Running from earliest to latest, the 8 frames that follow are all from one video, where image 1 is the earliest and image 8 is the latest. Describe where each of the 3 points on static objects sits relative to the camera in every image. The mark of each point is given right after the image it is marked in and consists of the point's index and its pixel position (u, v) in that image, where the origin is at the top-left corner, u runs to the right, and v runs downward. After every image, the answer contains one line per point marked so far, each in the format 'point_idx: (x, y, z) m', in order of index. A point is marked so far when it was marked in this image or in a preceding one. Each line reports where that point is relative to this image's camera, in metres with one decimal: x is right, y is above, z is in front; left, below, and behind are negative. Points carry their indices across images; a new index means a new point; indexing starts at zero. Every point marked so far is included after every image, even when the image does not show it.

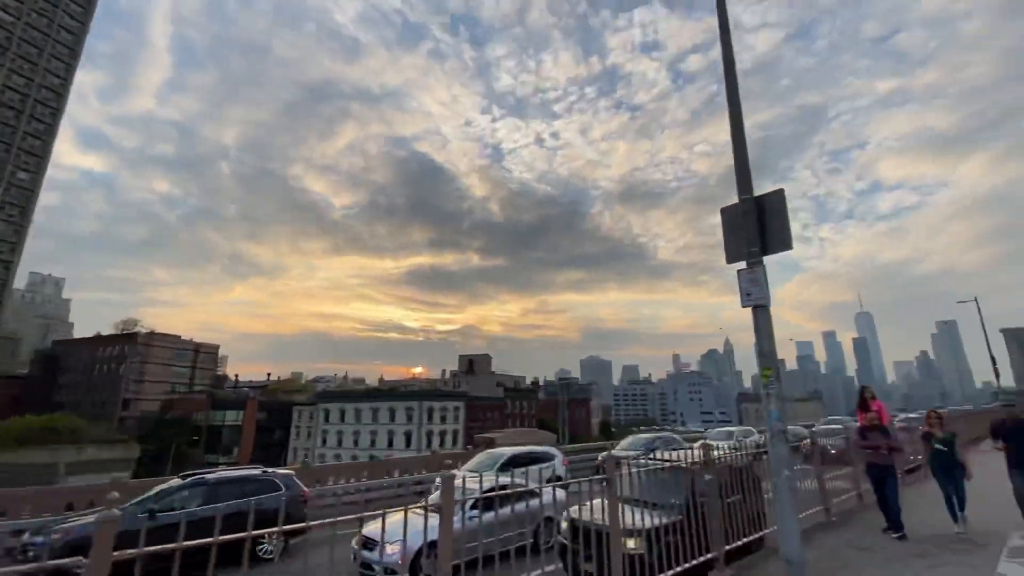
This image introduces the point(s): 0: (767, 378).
0: (+3.1, -1.1, +5.8) m
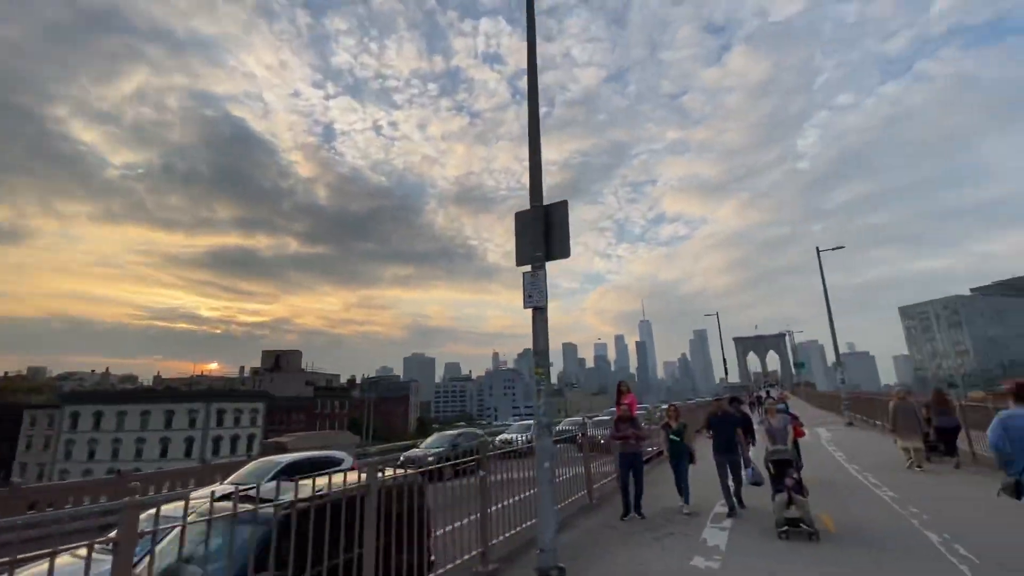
0: (+0.3, -1.1, +6.1) m
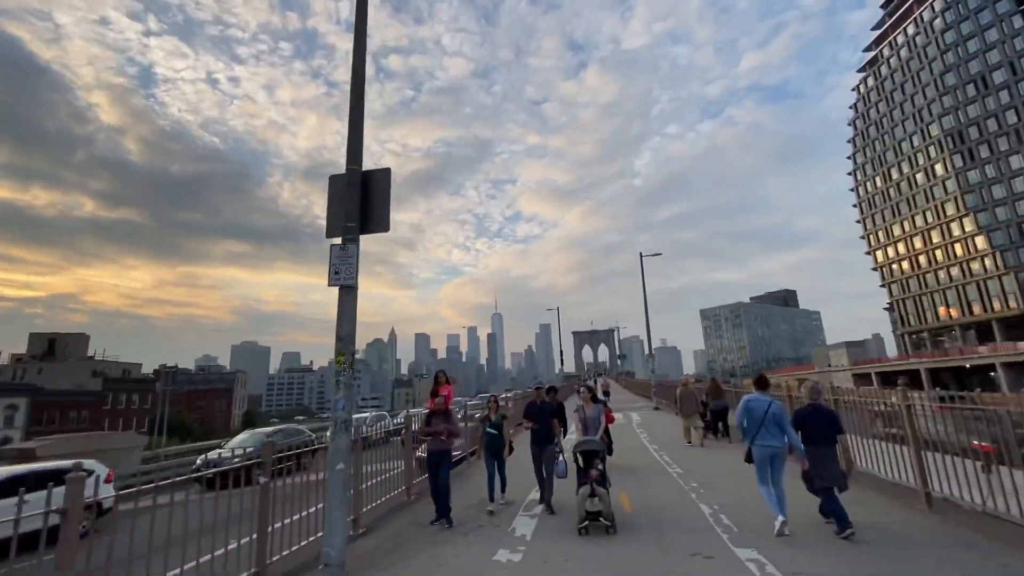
0: (-1.9, -0.8, +5.3) m
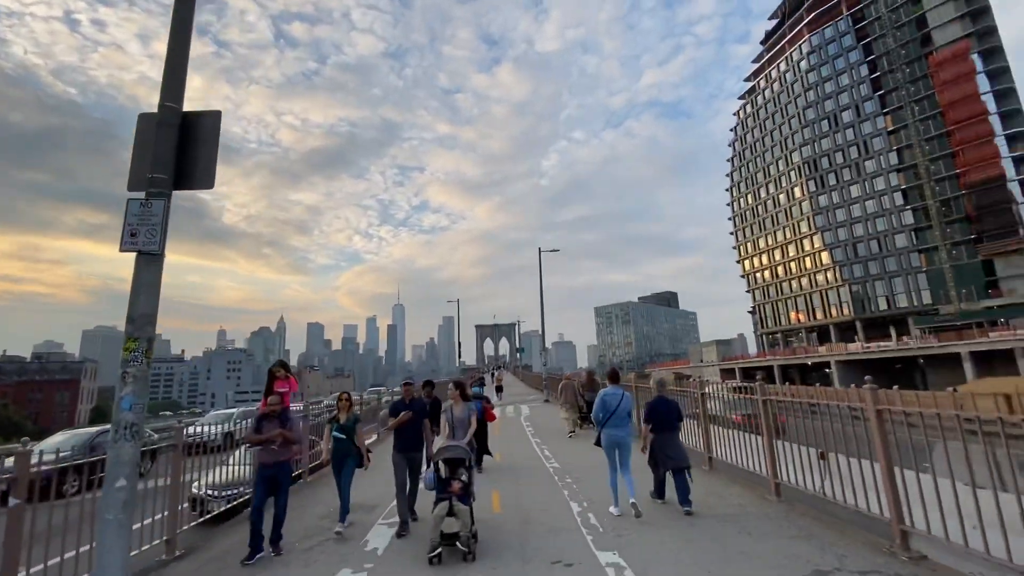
0: (-3.3, -0.5, +4.2) m
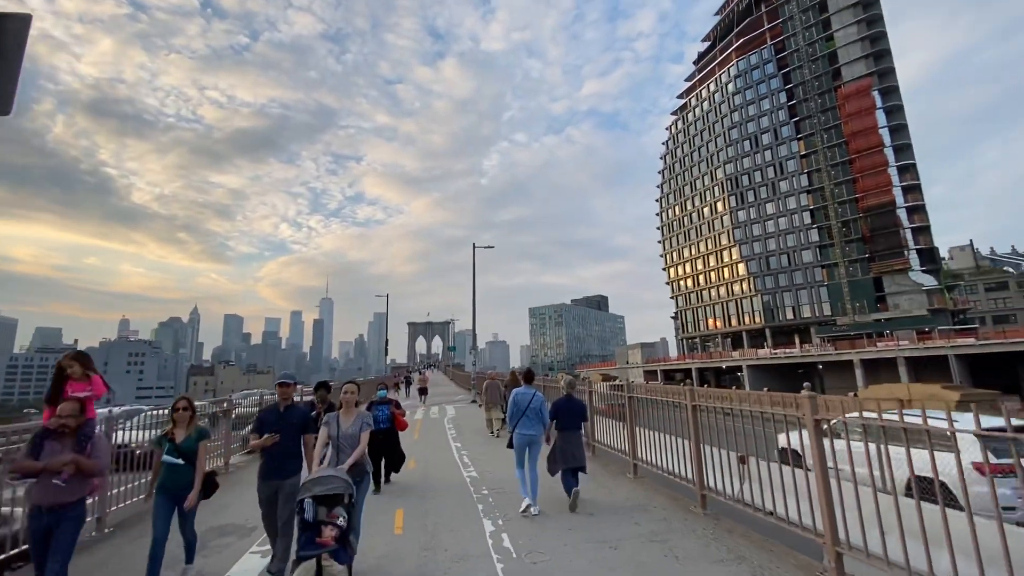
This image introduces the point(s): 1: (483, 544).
0: (-4.0, -0.3, +2.9) m
1: (-0.3, -2.9, +5.4) m
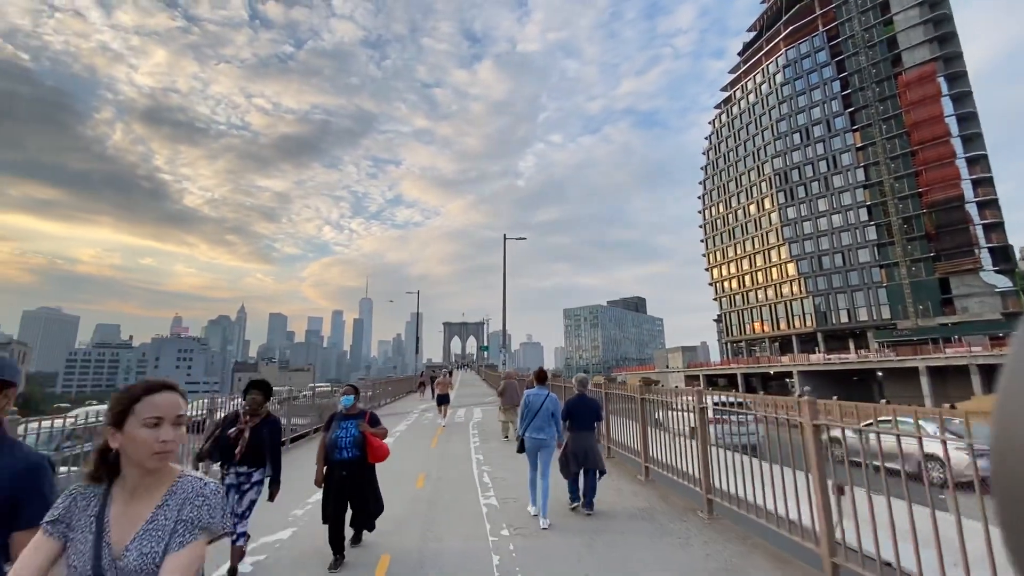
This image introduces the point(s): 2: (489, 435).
0: (-4.0, +0.1, +1.3) m
1: (-0.1, -2.5, +3.5) m
2: (-0.6, -4.5, +14.4) m
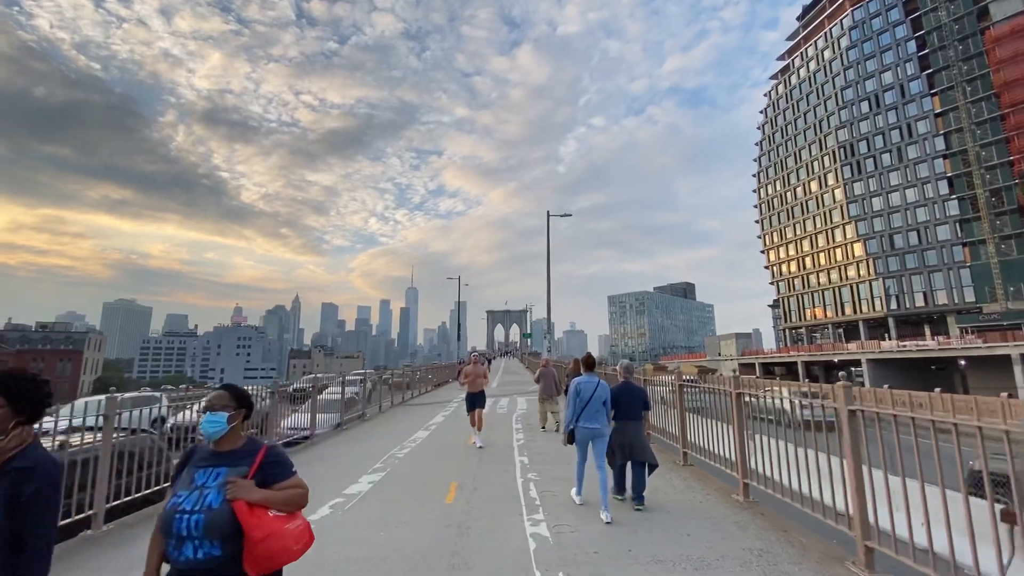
0: (-3.9, +0.4, 0.0) m
1: (+0.2, -2.1, +1.9) m
2: (+0.7, -3.8, +12.9) m
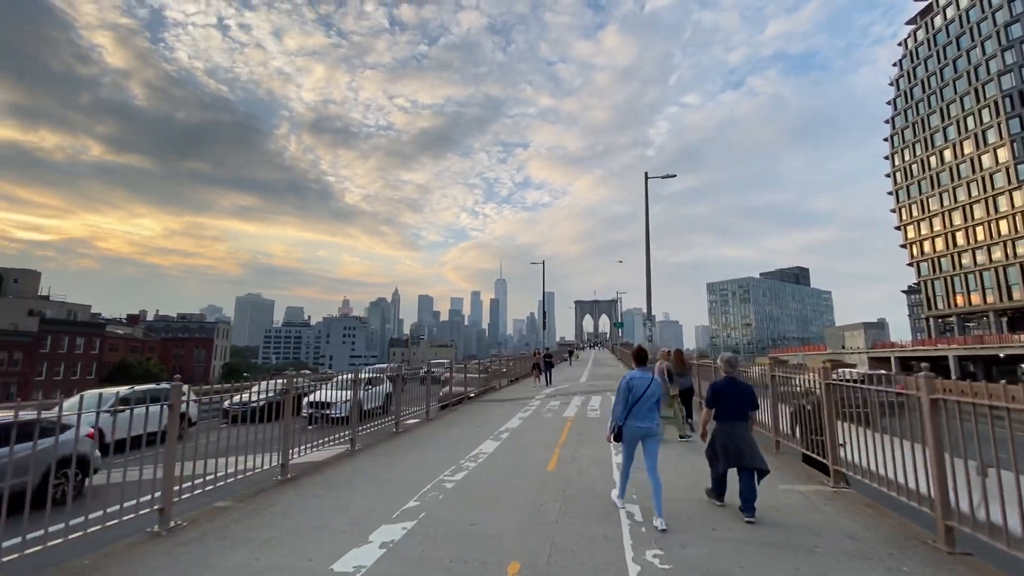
0: (-4.3, +0.7, -2.2) m
1: (+0.2, -1.7, -1.0) m
2: (+2.6, -3.2, +9.7) m
